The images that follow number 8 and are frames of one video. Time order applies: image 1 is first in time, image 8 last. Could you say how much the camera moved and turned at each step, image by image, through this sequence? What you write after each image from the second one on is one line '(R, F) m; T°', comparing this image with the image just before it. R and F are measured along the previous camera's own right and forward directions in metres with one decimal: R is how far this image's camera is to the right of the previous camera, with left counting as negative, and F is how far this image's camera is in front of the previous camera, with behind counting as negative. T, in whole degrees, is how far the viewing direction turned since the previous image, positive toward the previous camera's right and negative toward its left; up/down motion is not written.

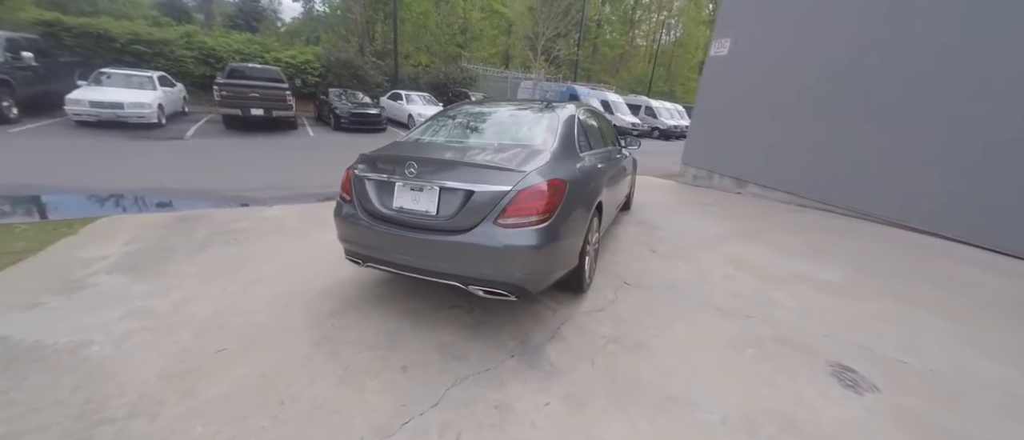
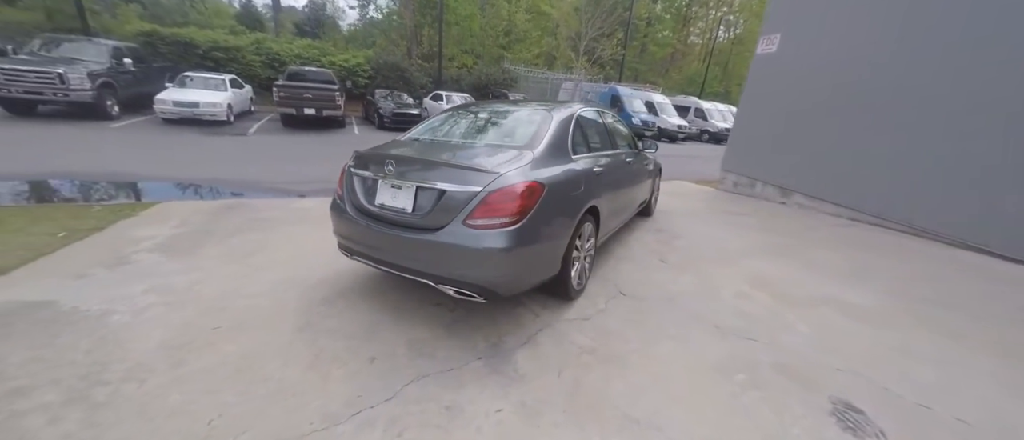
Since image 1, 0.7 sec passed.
(+0.5, +0.1) m; -8°
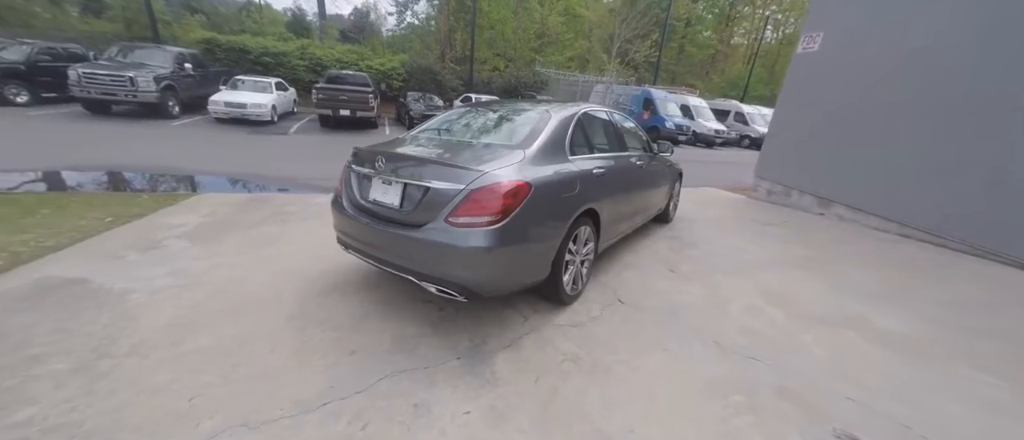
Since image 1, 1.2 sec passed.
(+0.3, +0.1) m; -6°
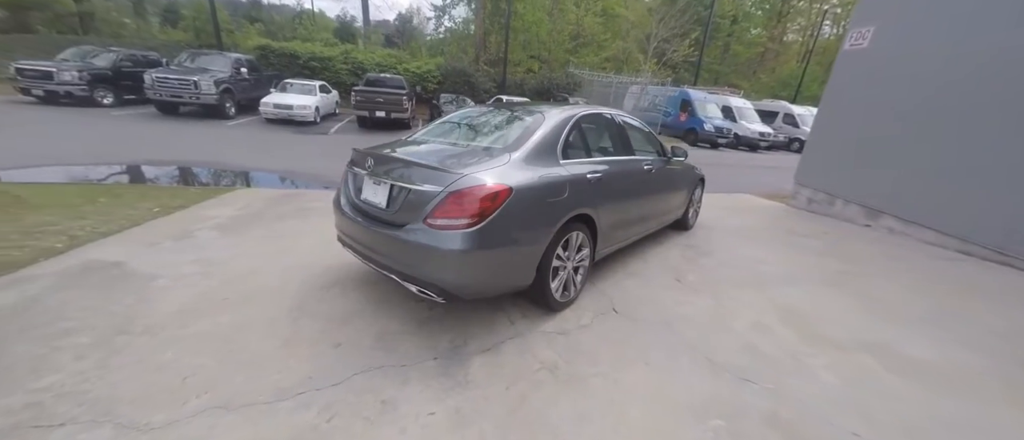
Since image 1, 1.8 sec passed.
(+0.4, 0.0) m; -6°
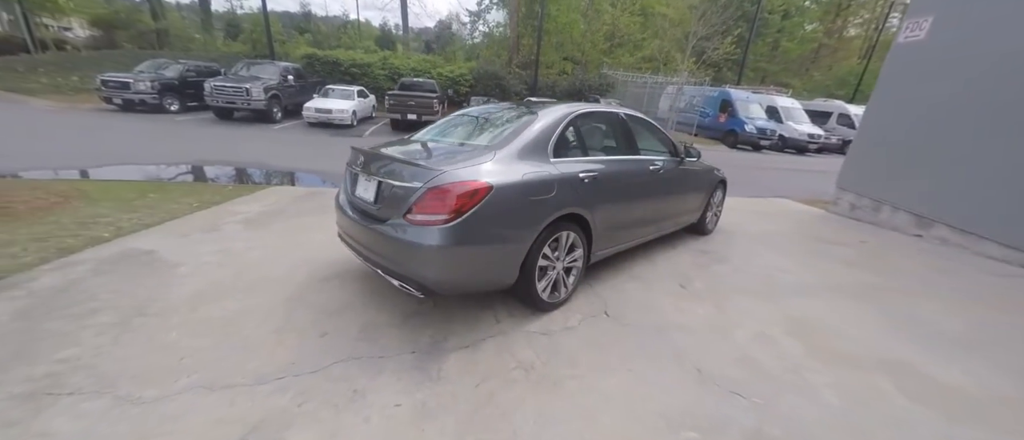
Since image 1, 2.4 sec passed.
(+0.4, 0.0) m; -6°
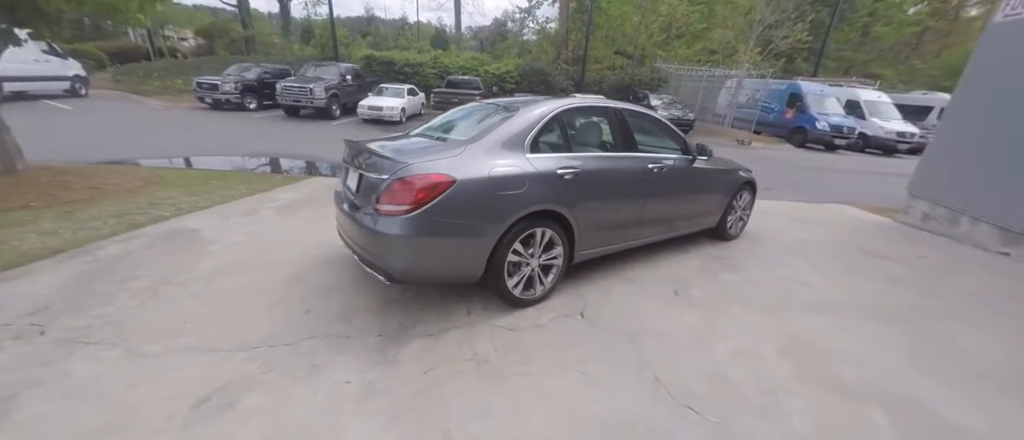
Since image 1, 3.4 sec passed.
(+0.6, +0.1) m; -9°
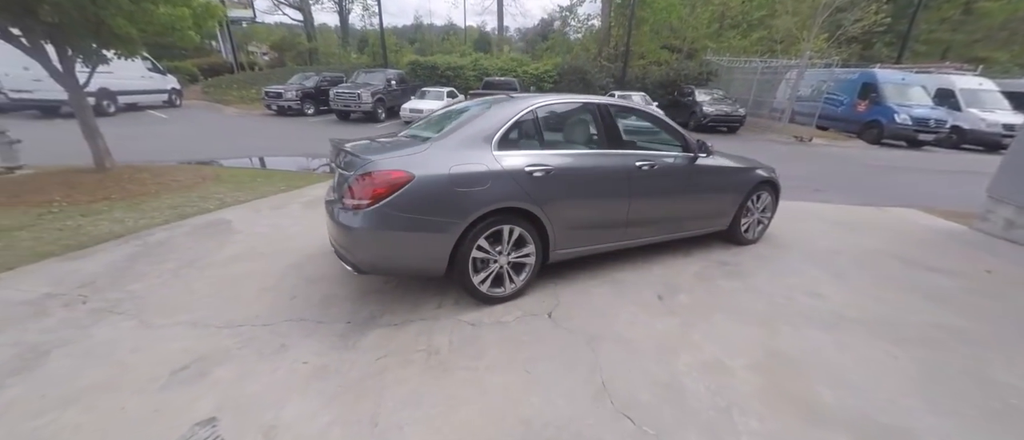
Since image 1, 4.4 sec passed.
(+0.6, +0.1) m; -9°
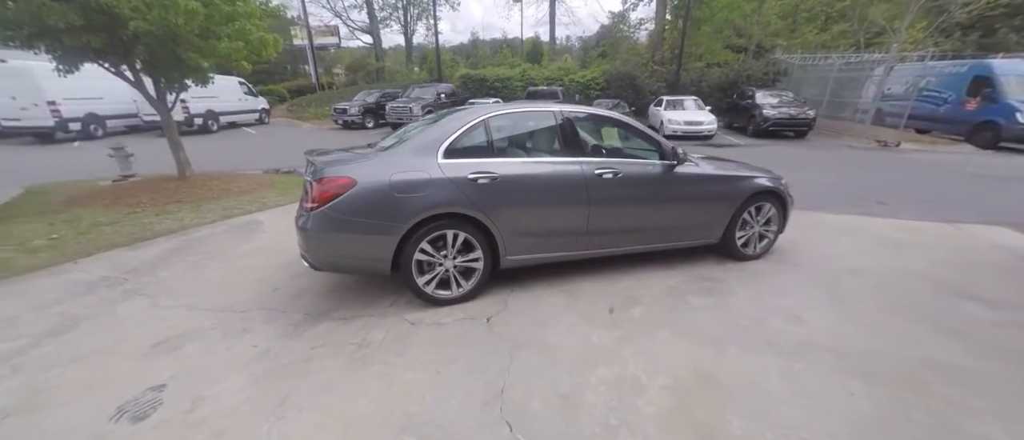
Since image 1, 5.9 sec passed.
(+0.9, +0.1) m; -11°
